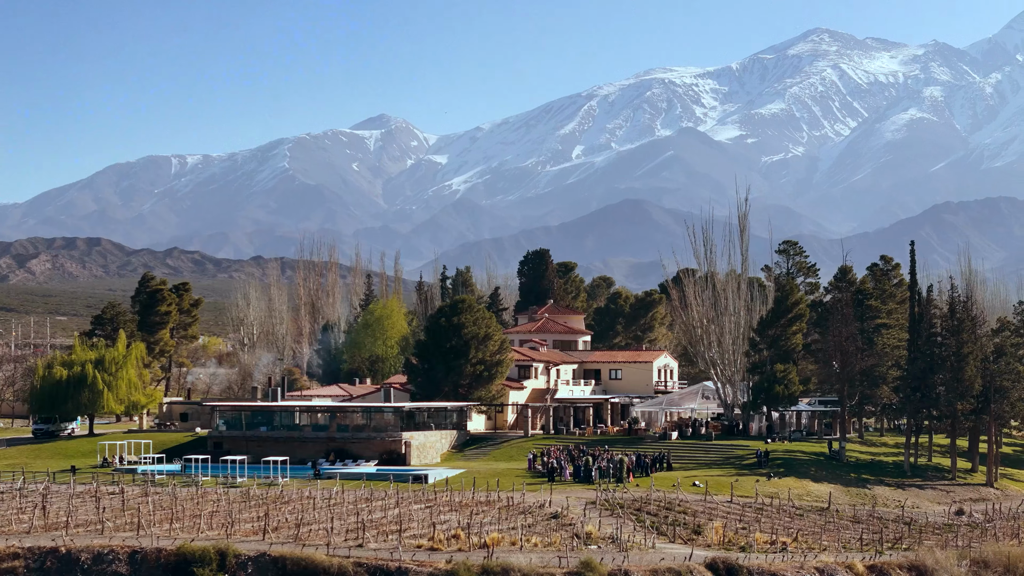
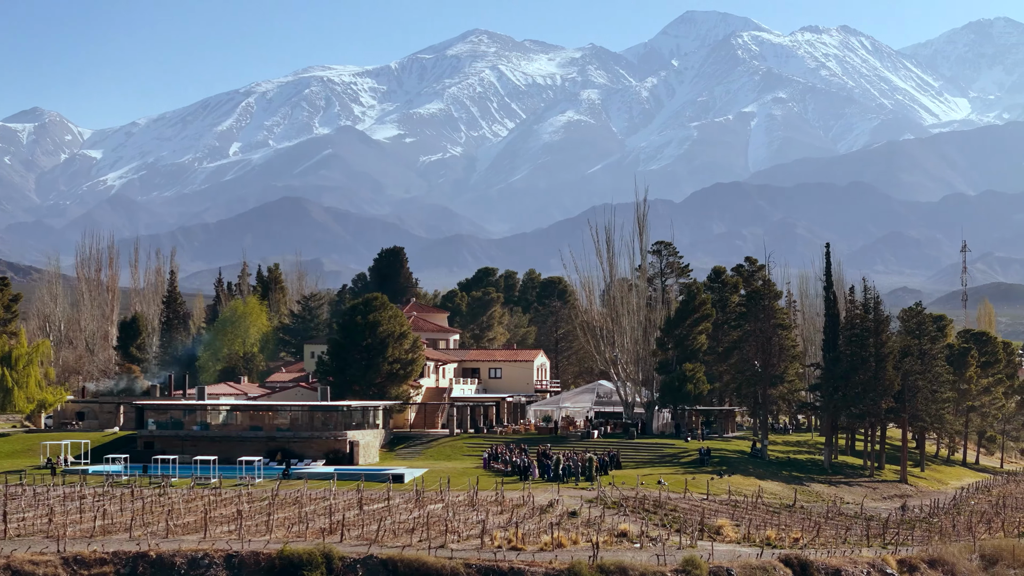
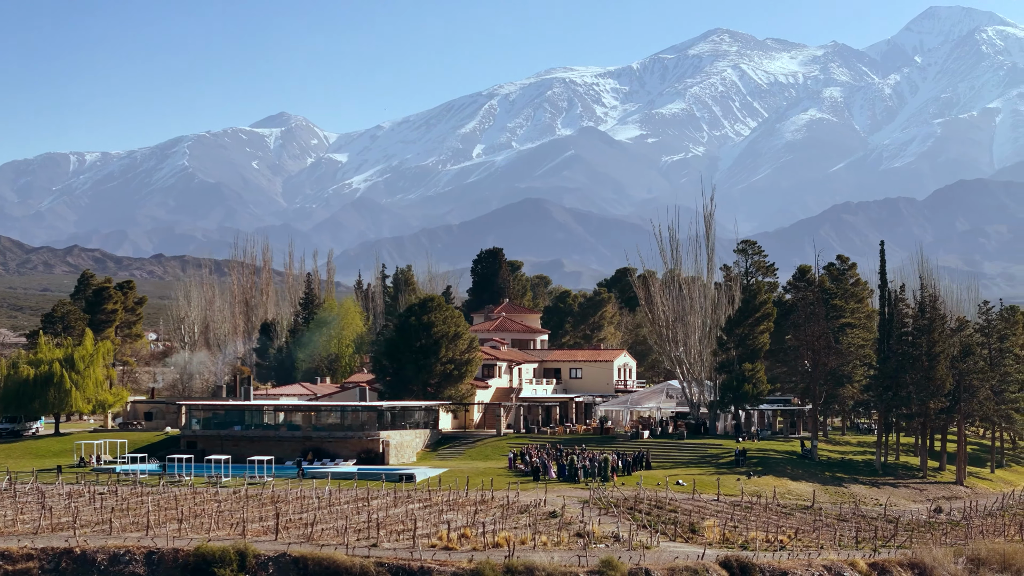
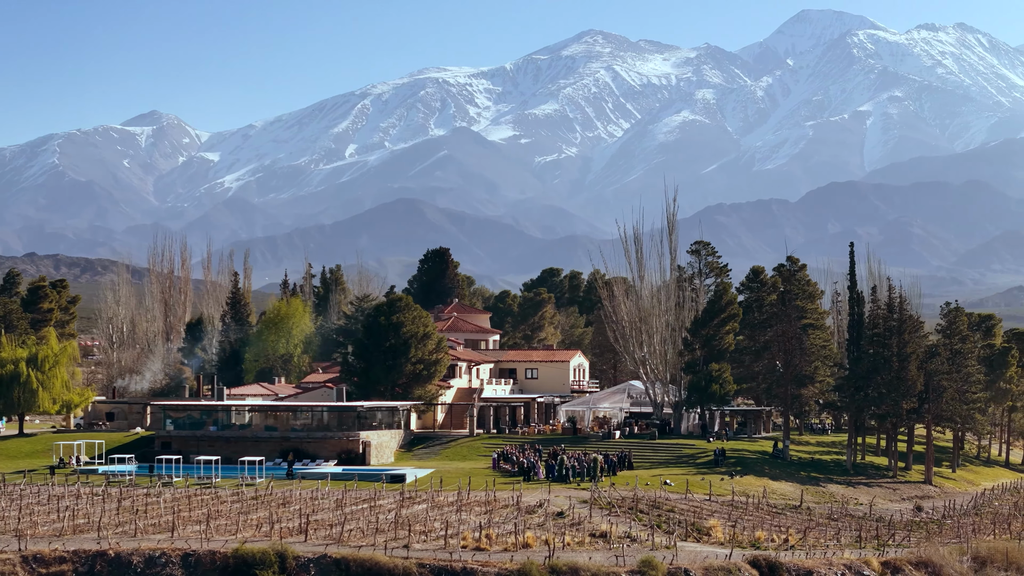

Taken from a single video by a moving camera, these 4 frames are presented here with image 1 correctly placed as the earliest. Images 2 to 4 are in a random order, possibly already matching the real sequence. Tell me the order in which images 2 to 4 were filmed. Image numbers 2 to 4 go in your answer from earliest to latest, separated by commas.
3, 4, 2
